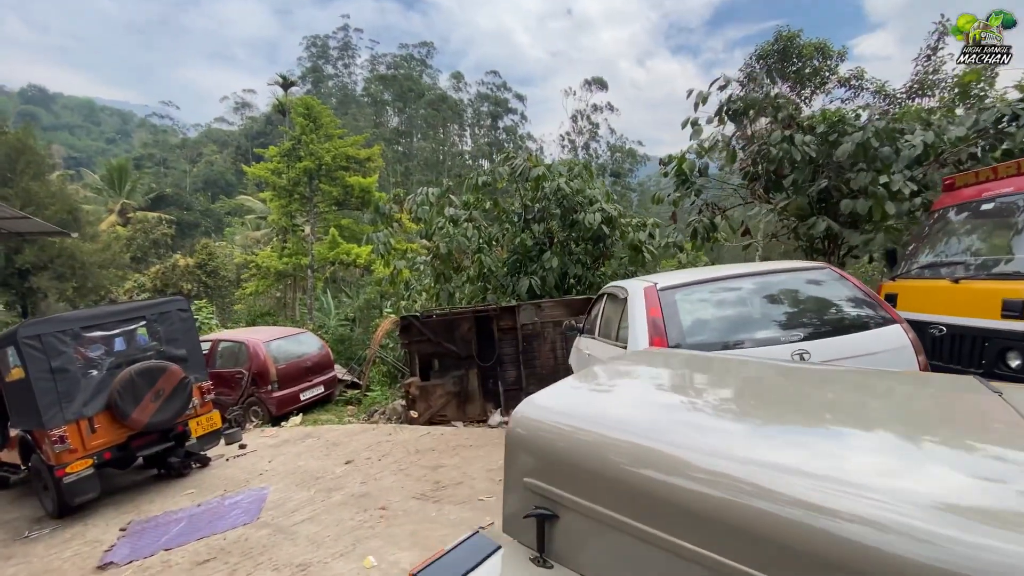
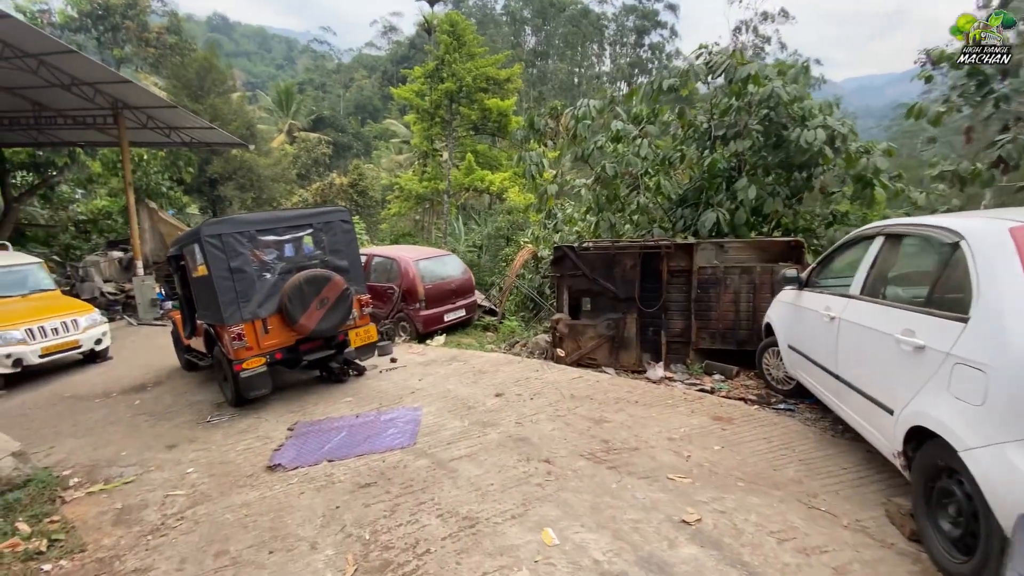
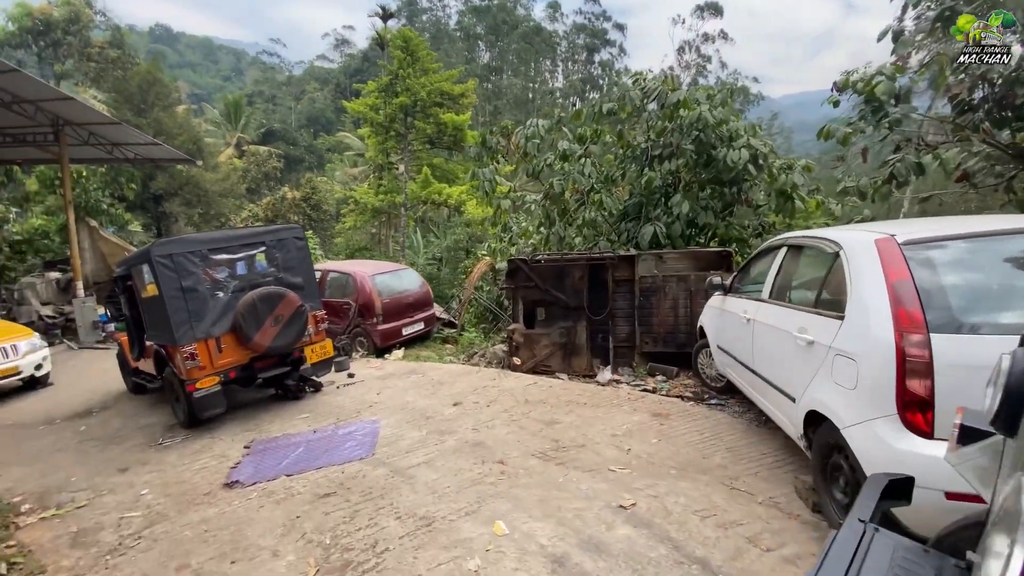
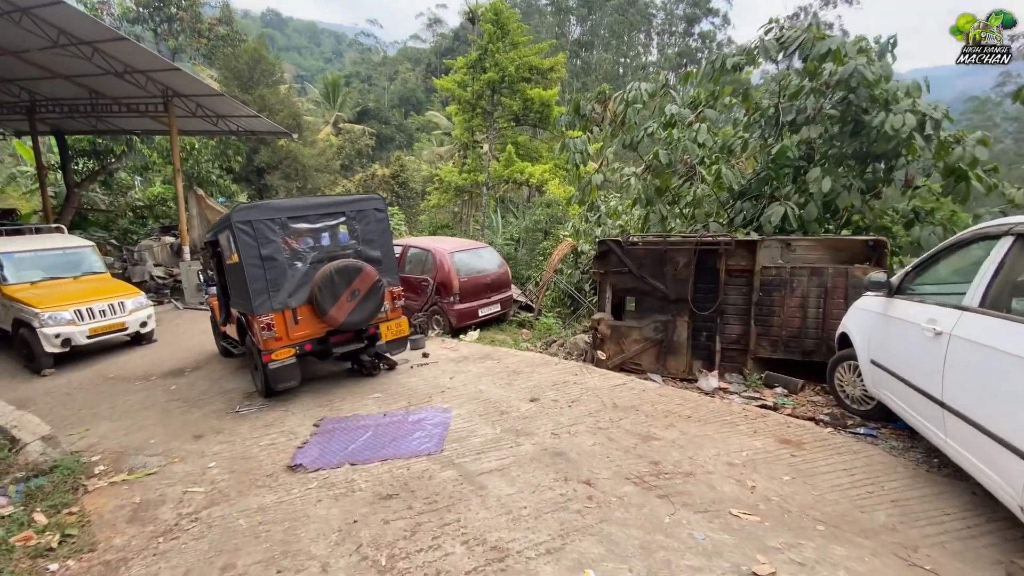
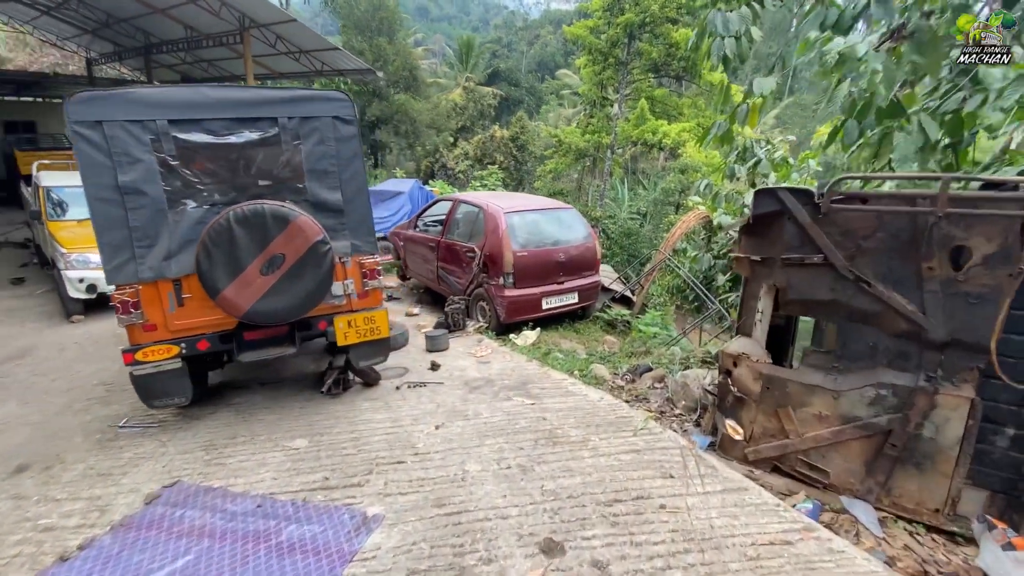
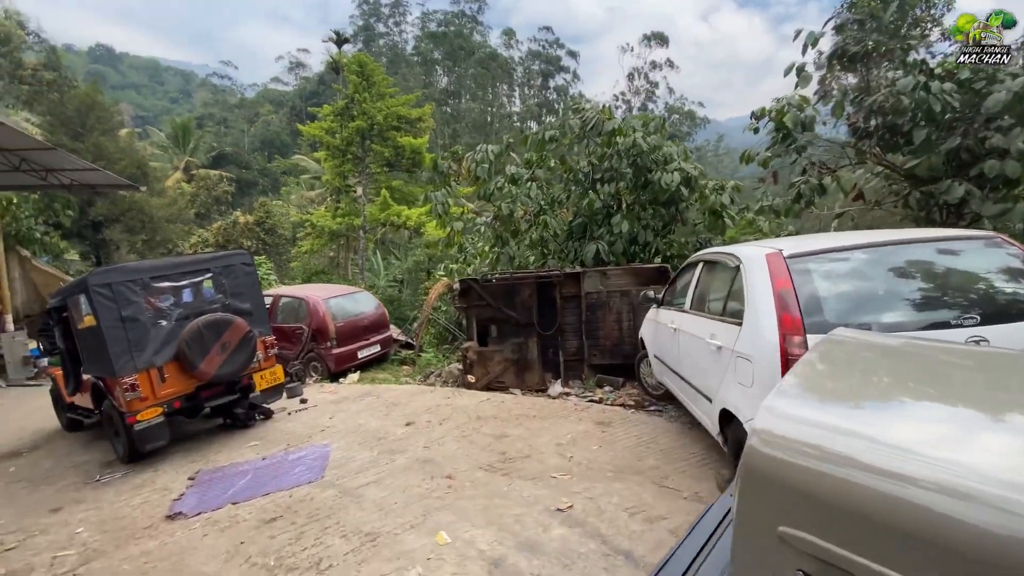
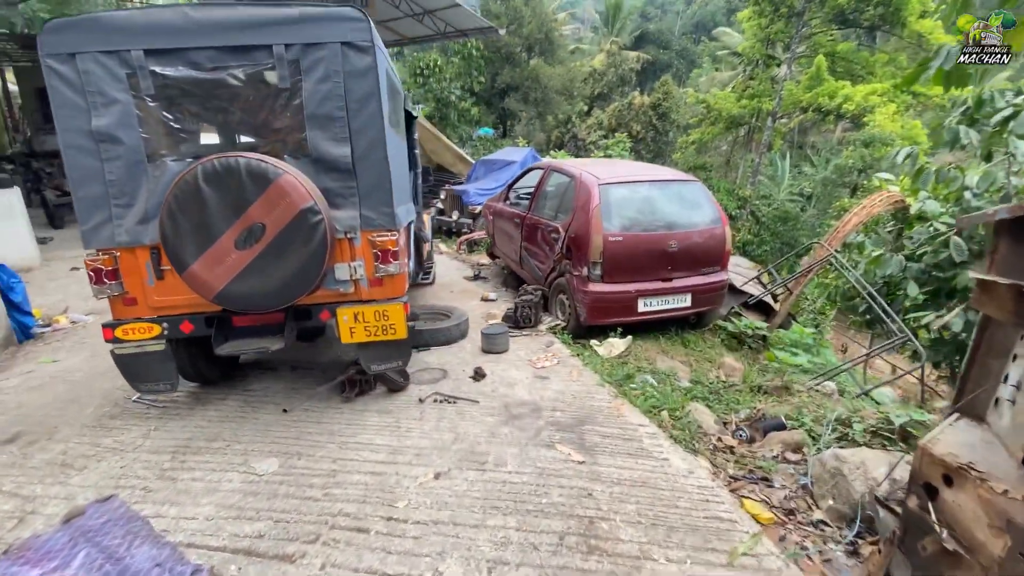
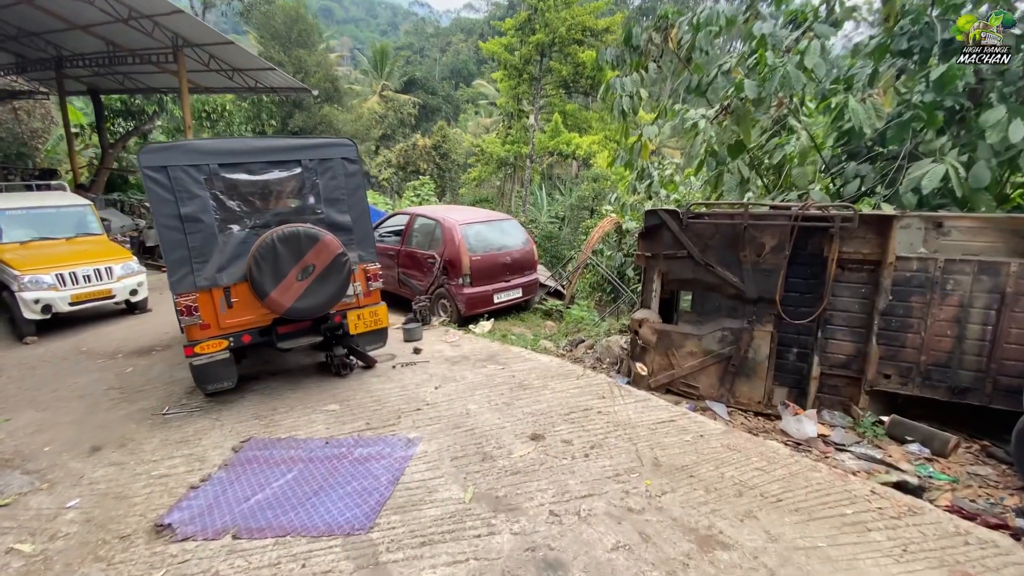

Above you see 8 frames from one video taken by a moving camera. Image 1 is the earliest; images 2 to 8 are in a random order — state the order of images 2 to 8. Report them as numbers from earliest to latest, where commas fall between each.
6, 3, 2, 4, 8, 5, 7
